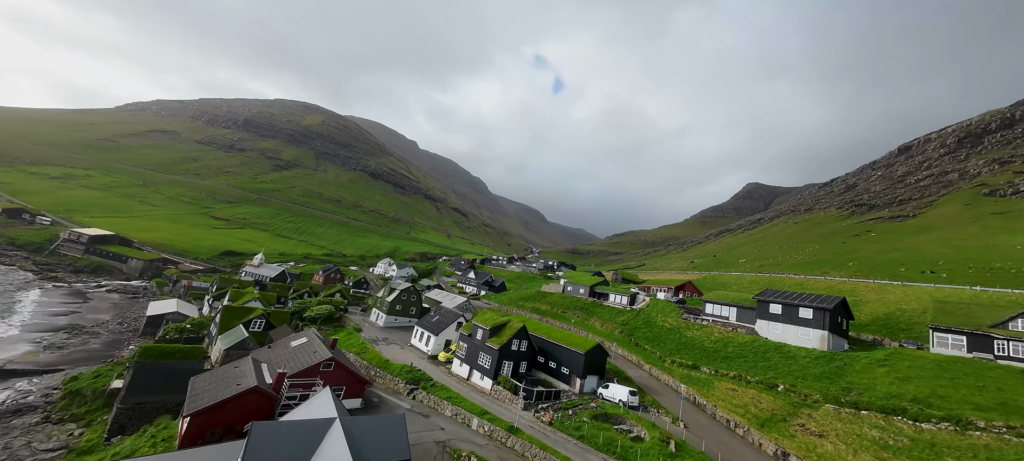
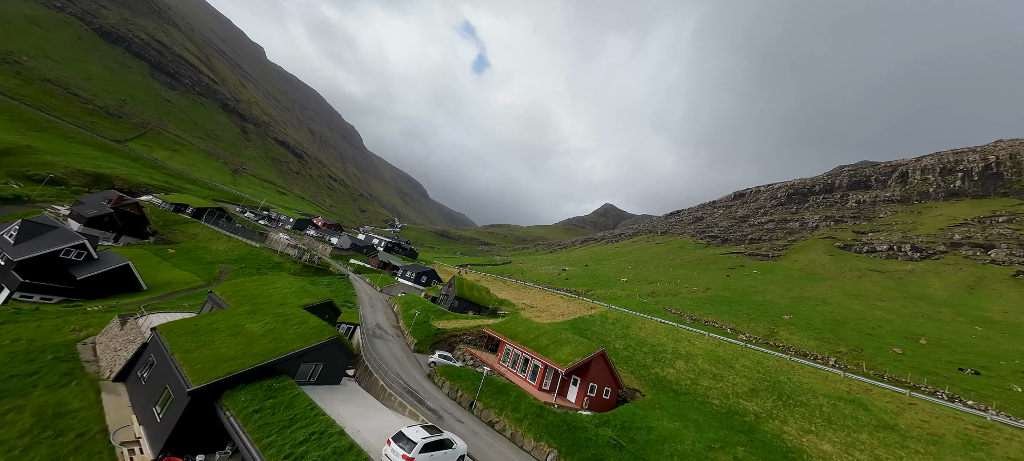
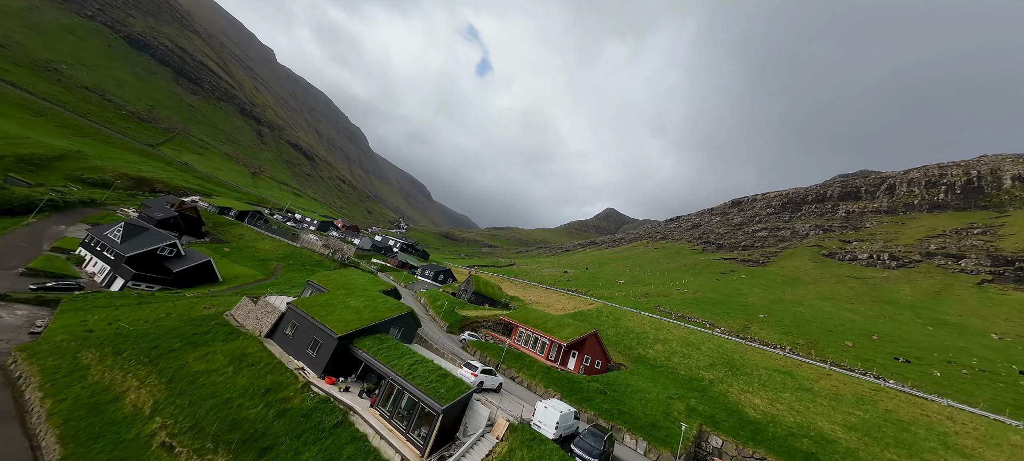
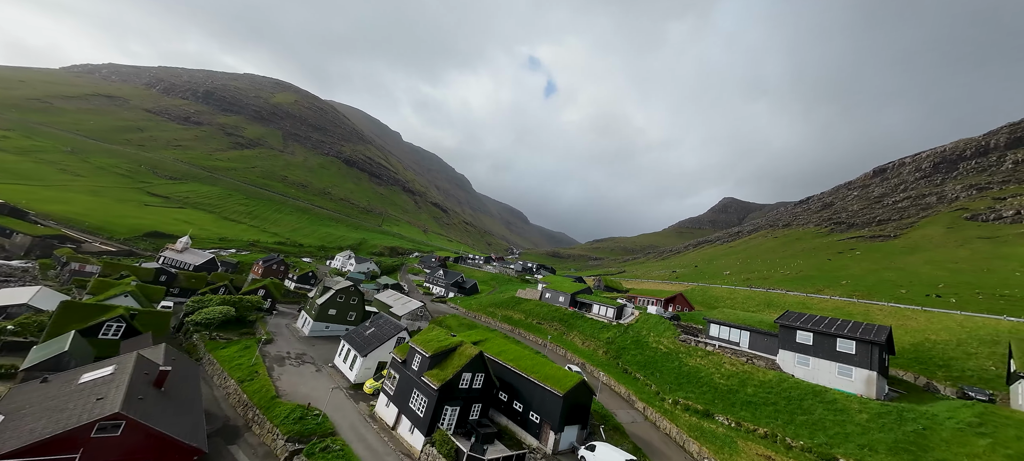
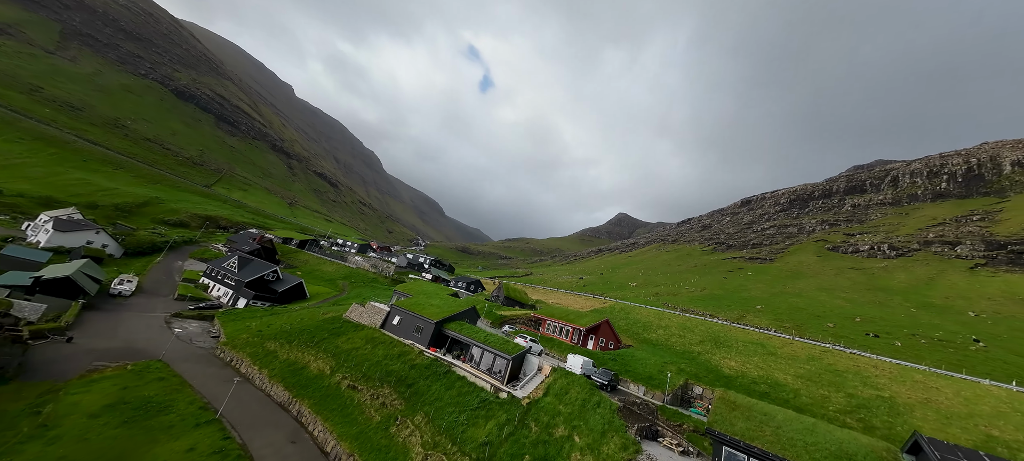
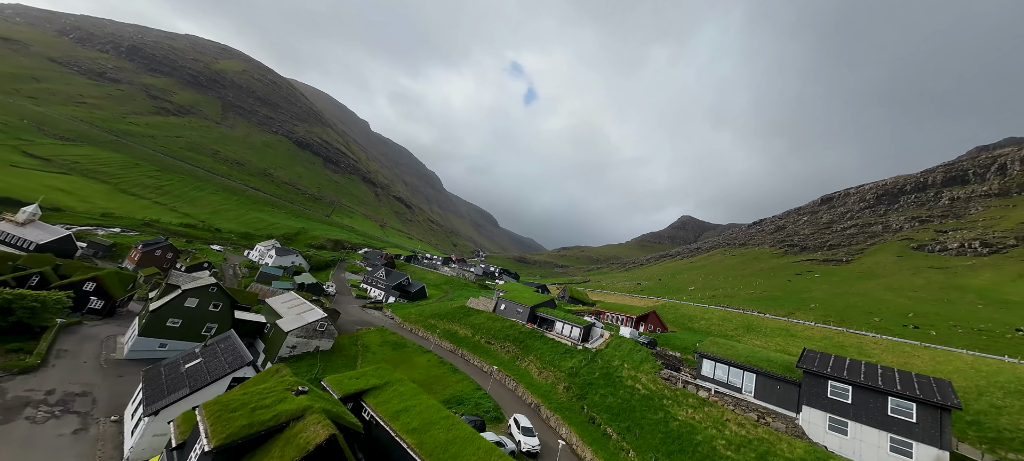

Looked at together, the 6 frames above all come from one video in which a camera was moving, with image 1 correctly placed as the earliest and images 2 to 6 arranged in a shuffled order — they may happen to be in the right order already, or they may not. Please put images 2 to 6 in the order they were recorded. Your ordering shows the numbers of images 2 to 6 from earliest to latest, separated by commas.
4, 6, 5, 3, 2
